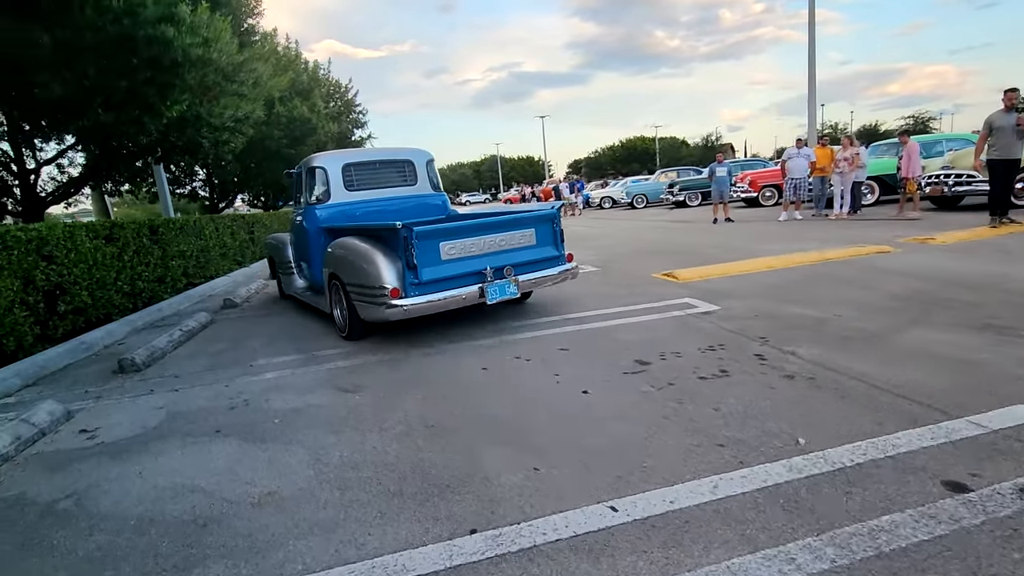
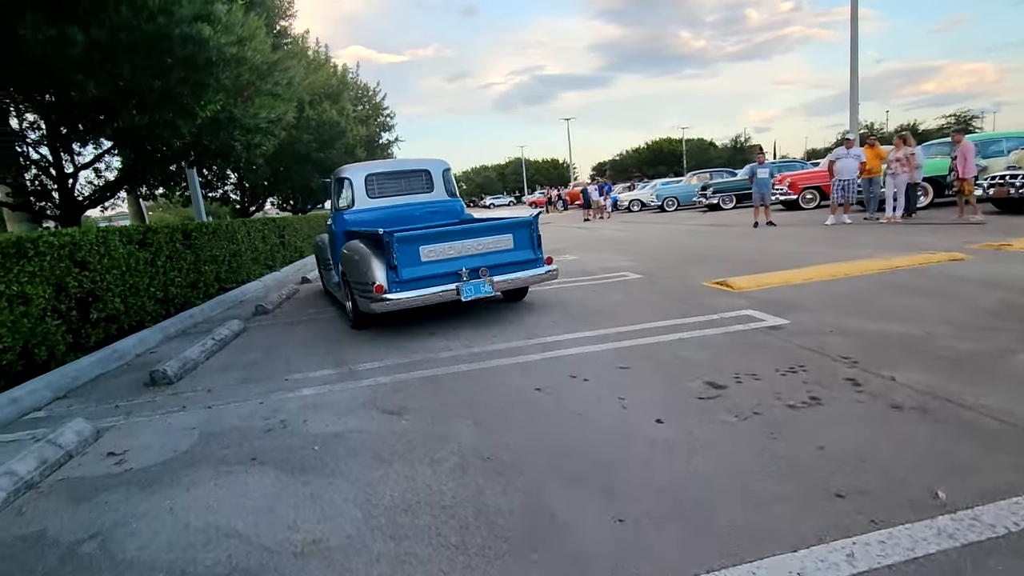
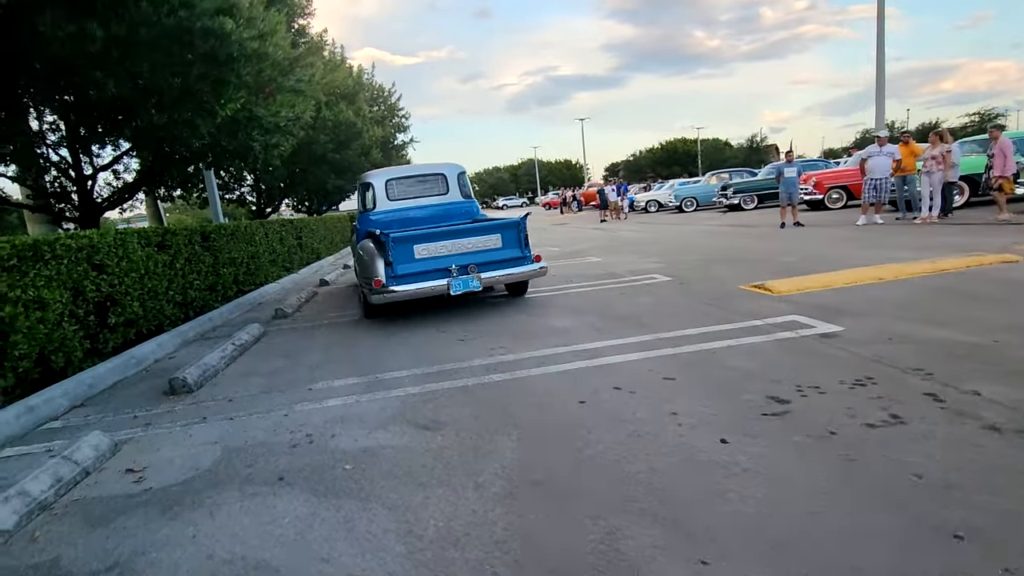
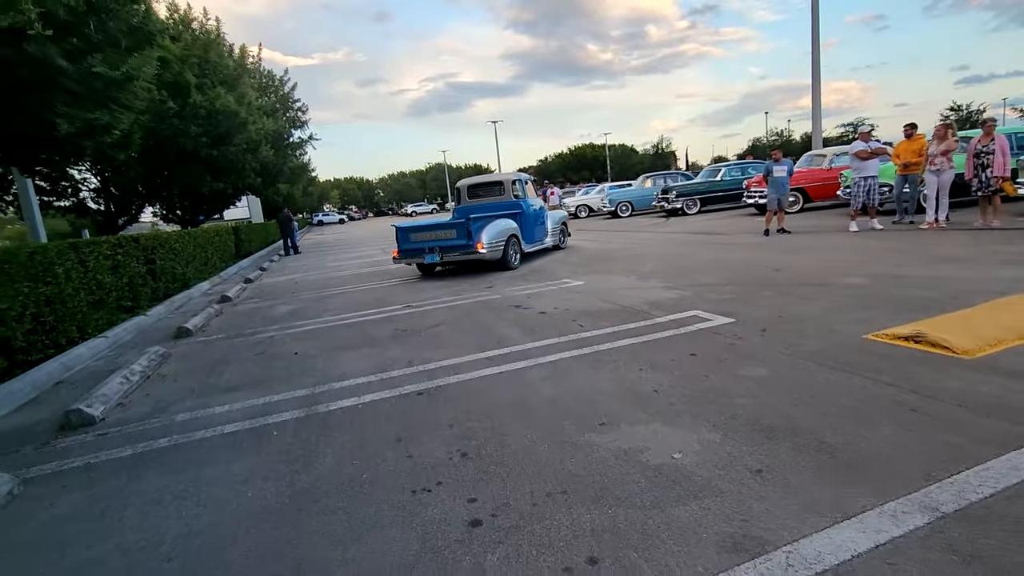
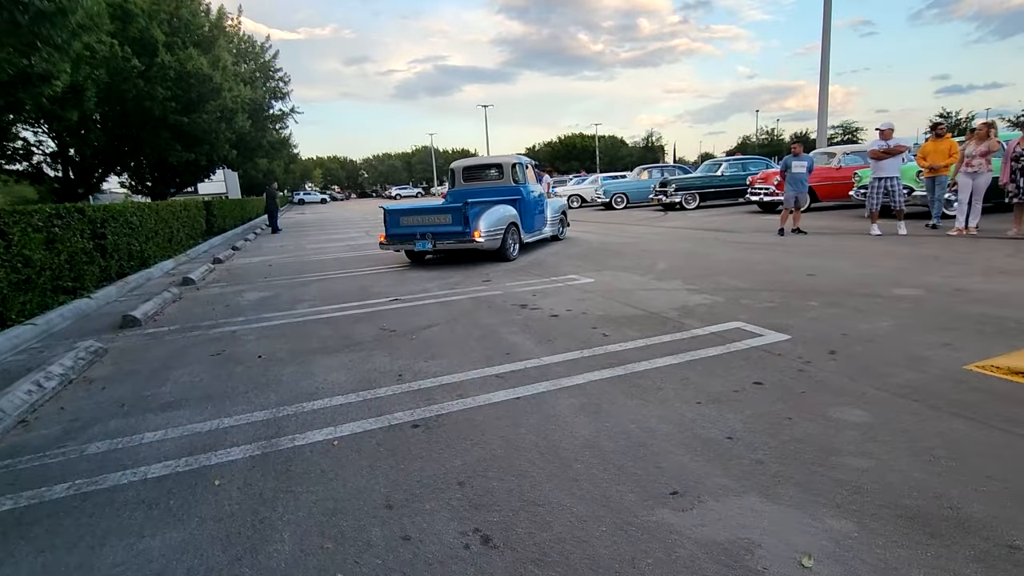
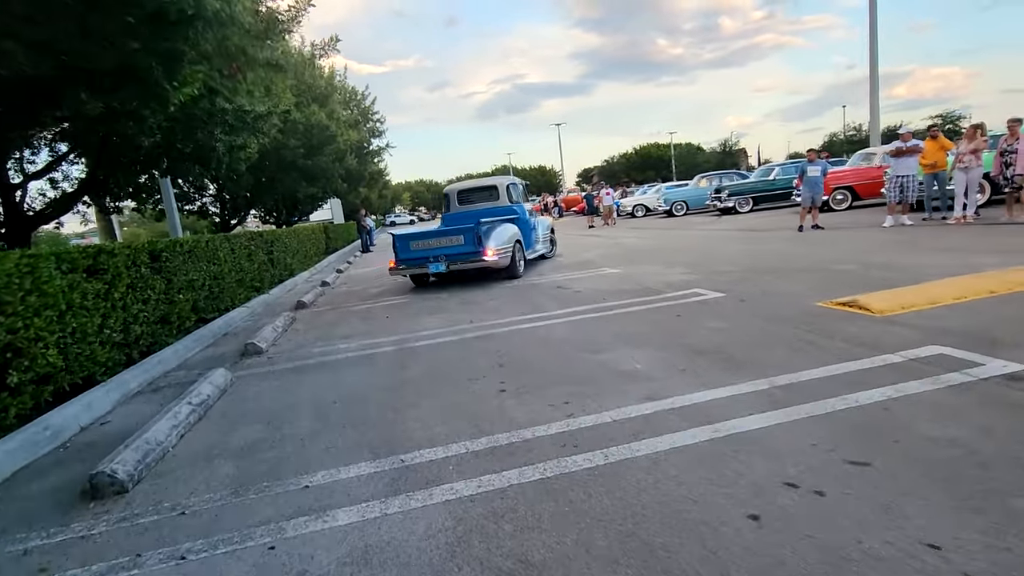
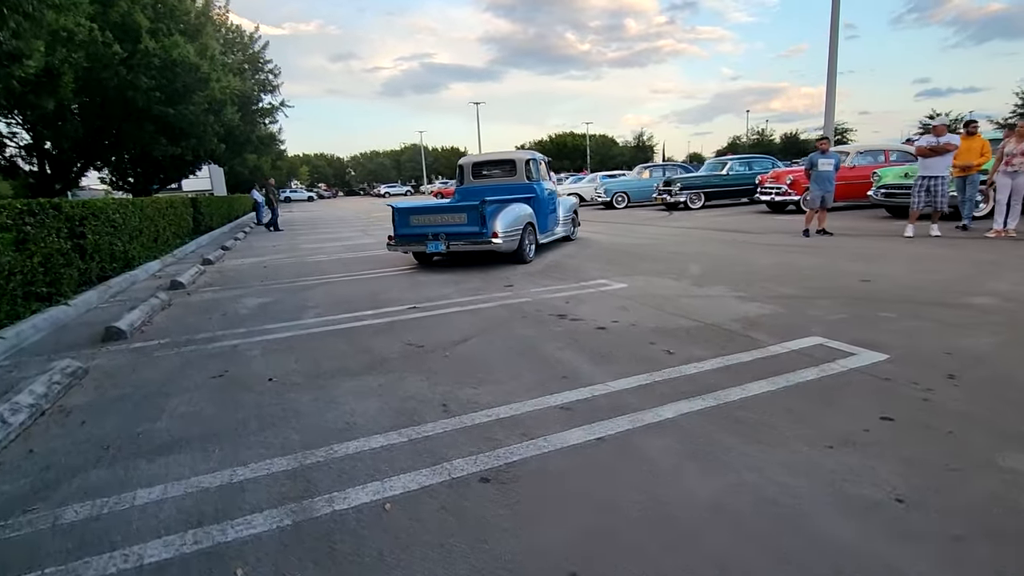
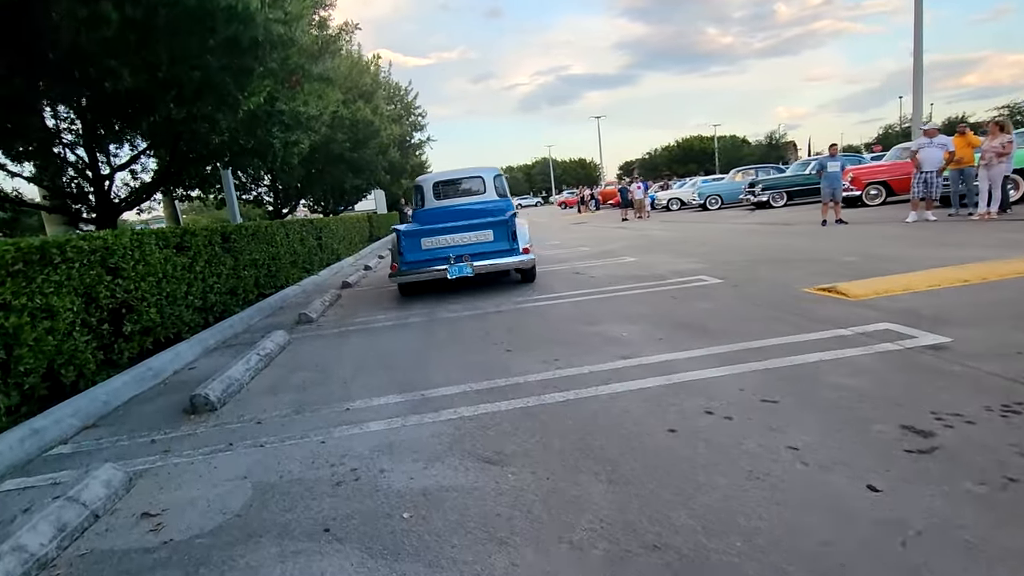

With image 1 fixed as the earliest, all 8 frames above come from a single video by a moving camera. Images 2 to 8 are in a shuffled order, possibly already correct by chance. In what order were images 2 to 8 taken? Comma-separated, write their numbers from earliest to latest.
2, 3, 8, 6, 4, 5, 7
